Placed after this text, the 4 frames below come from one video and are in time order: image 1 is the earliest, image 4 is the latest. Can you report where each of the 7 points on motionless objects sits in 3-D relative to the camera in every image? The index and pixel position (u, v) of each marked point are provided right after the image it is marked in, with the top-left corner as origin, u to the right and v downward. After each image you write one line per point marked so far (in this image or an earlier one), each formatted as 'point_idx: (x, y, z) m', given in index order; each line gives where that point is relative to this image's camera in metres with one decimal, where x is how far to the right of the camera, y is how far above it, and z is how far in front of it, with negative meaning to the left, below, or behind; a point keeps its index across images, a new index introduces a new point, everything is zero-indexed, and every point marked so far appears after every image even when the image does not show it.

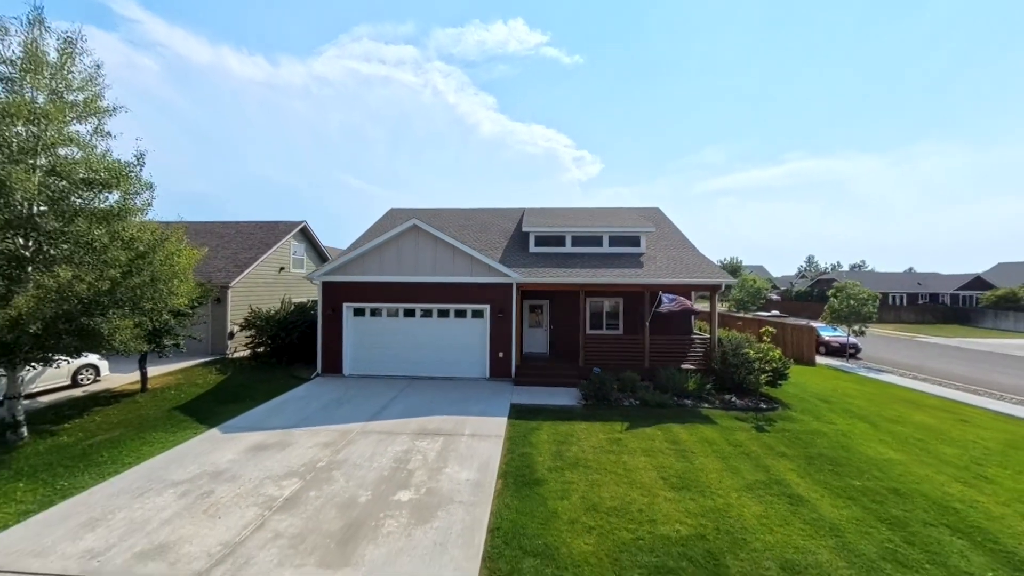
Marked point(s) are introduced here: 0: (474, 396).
0: (-1.0, -2.9, +10.7) m
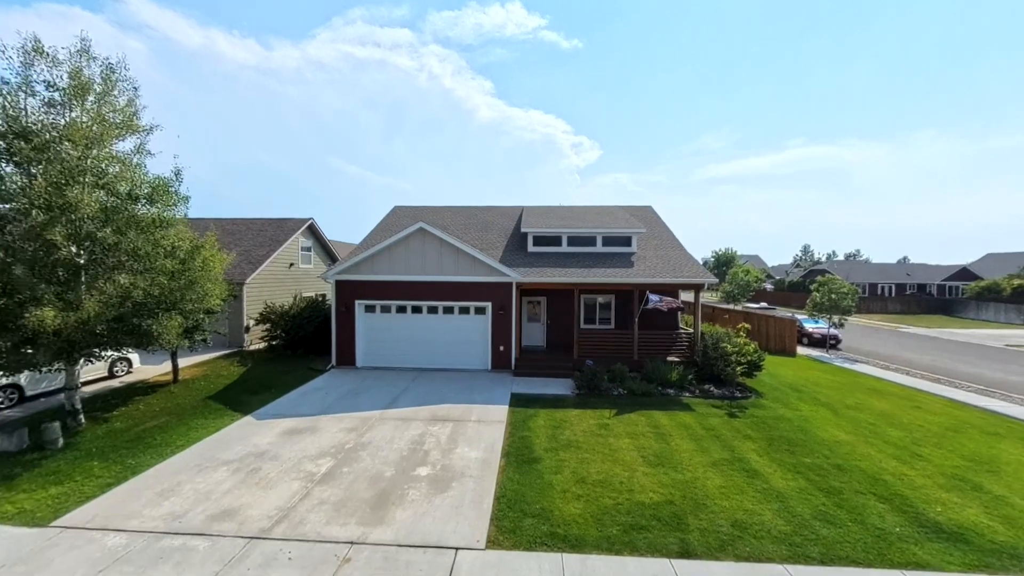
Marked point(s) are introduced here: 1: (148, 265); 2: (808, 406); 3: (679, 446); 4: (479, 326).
0: (-1.0, -2.9, +11.8) m
1: (-7.8, +0.5, +8.6) m
2: (+7.9, -3.1, +10.6) m
3: (+3.3, -3.2, +8.0) m
4: (-1.1, -1.3, +13.6) m
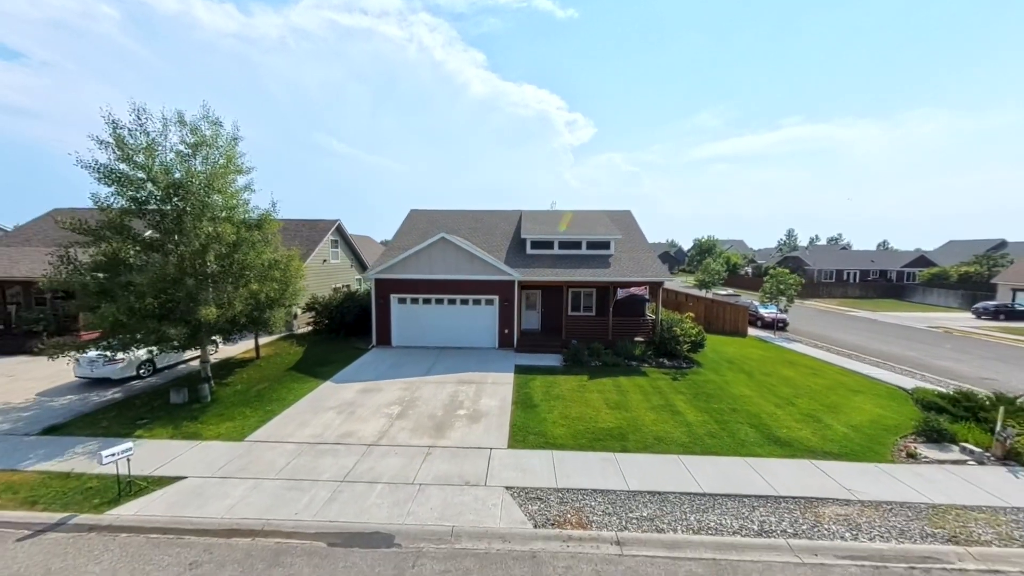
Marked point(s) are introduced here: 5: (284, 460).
0: (-0.9, -2.8, +15.5) m
1: (-7.6, +0.4, +12.1) m
2: (+8.0, -3.1, +14.5) m
3: (+3.5, -3.3, +11.8) m
4: (-1.0, -1.1, +17.2) m
5: (-4.9, -3.7, +8.6) m
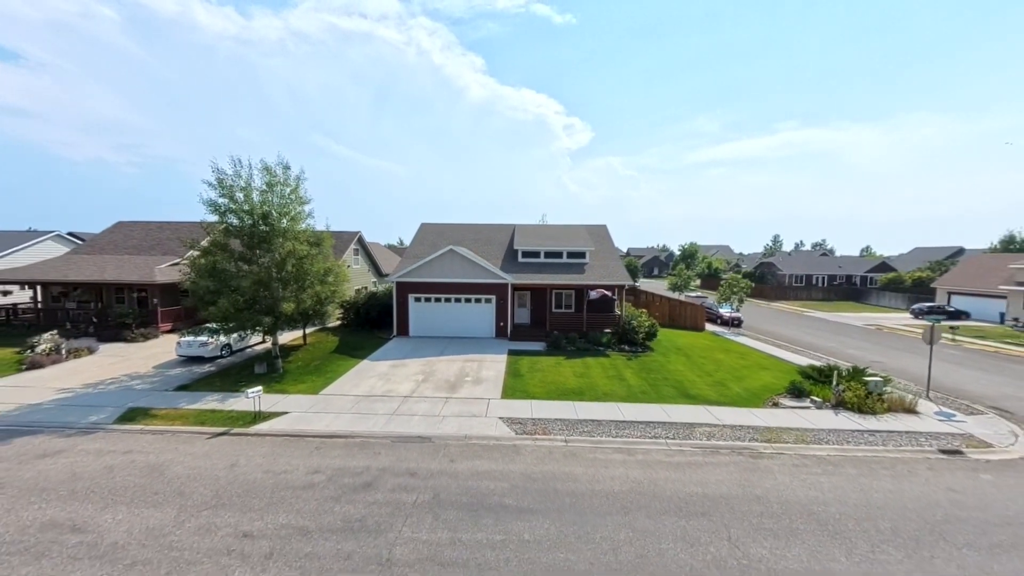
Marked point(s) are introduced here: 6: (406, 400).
0: (-1.2, -2.9, +19.7) m
1: (-7.9, +0.4, +16.2) m
2: (+7.7, -3.2, +18.7) m
3: (+3.3, -3.3, +16.0) m
4: (-1.3, -1.2, +21.4) m
5: (-5.2, -3.7, +12.7) m
6: (-3.4, -3.7, +12.9) m
